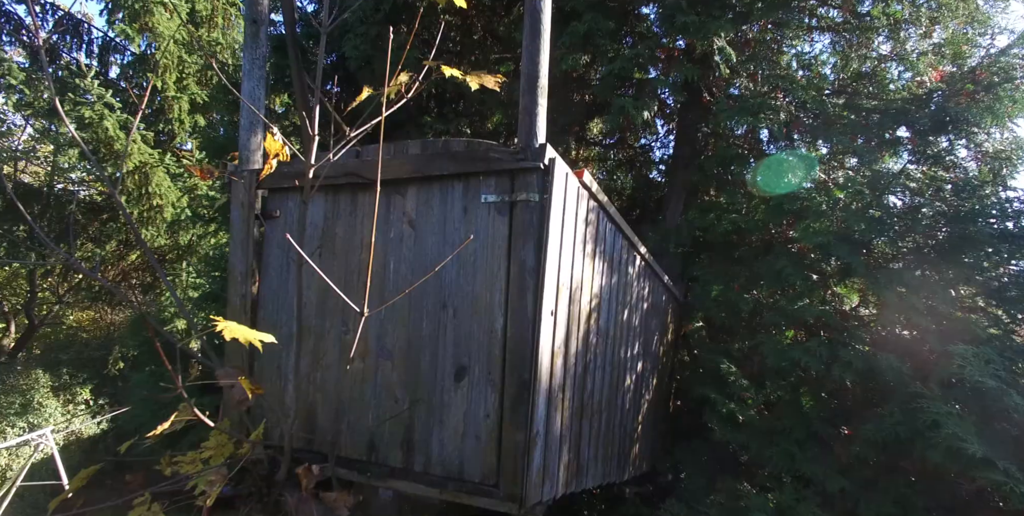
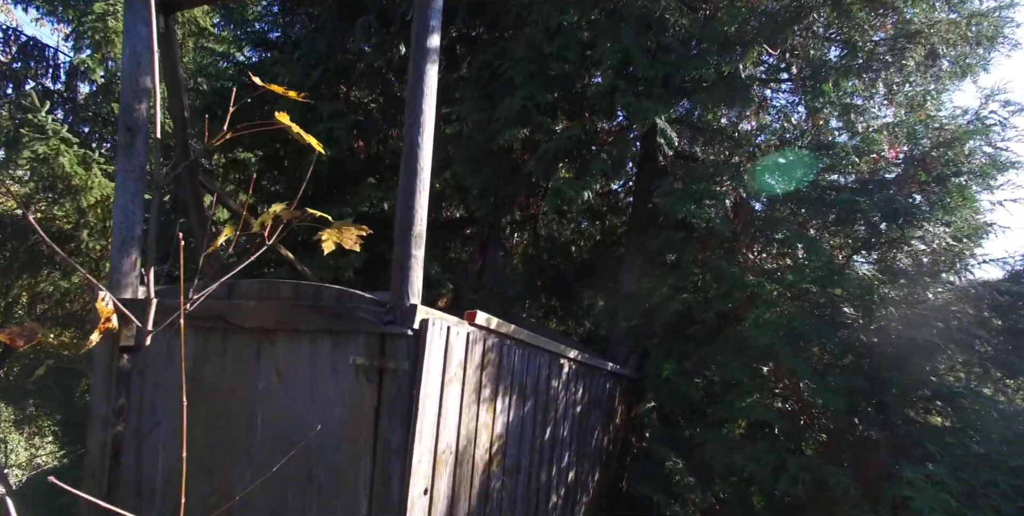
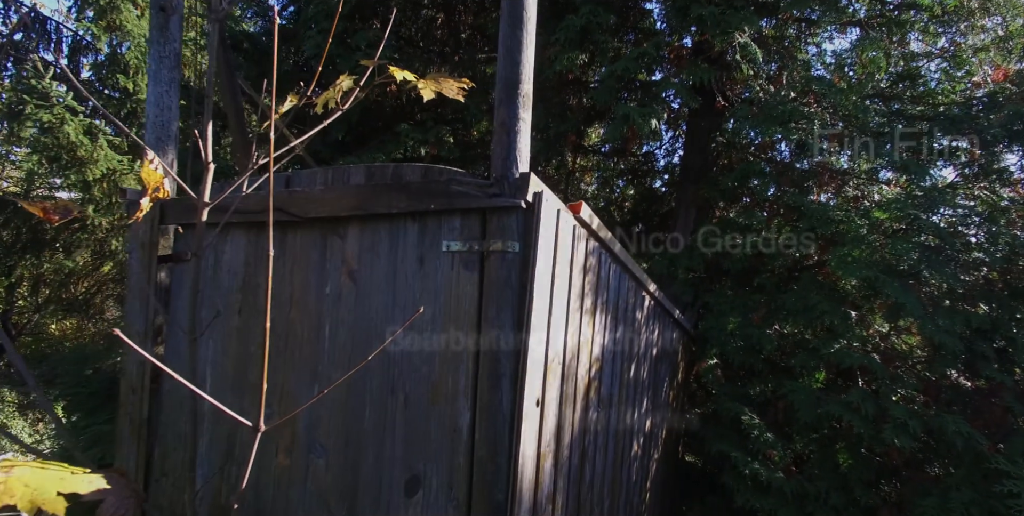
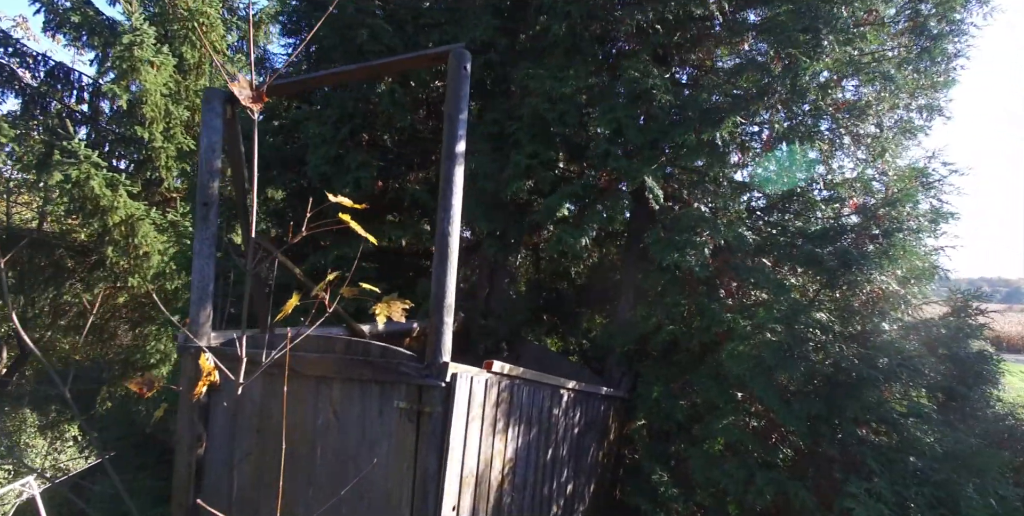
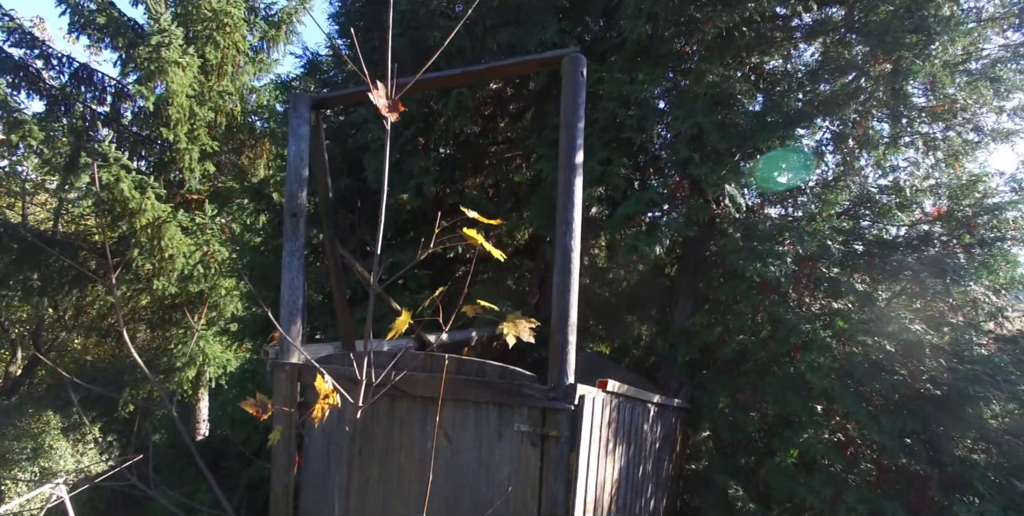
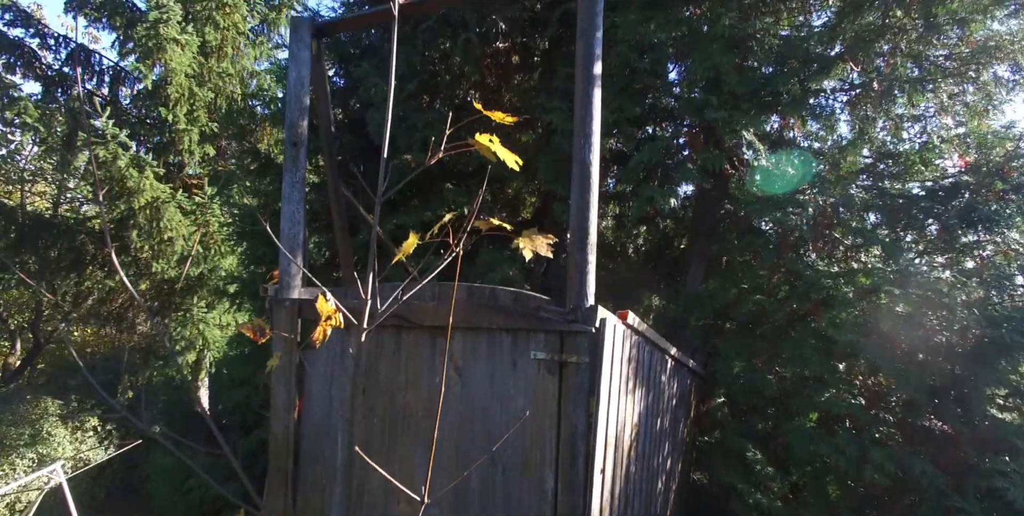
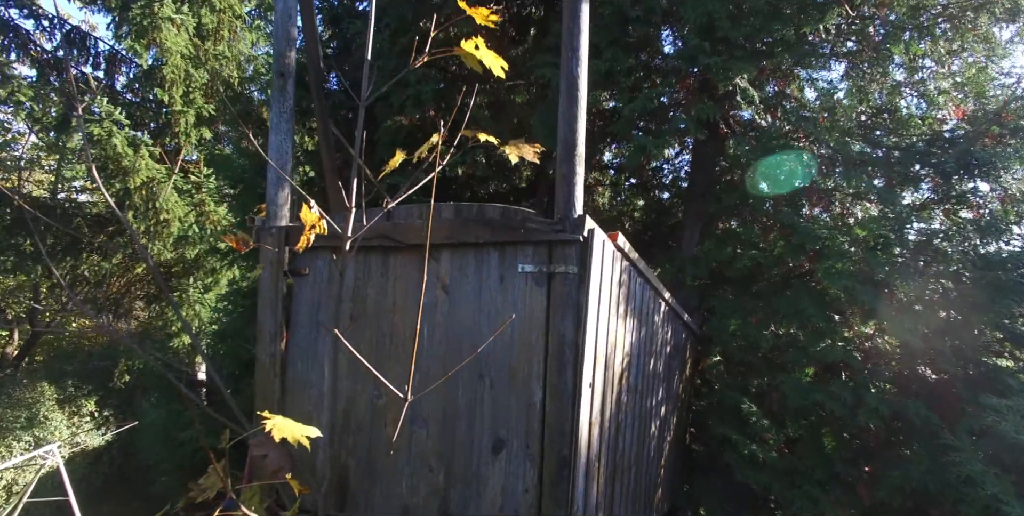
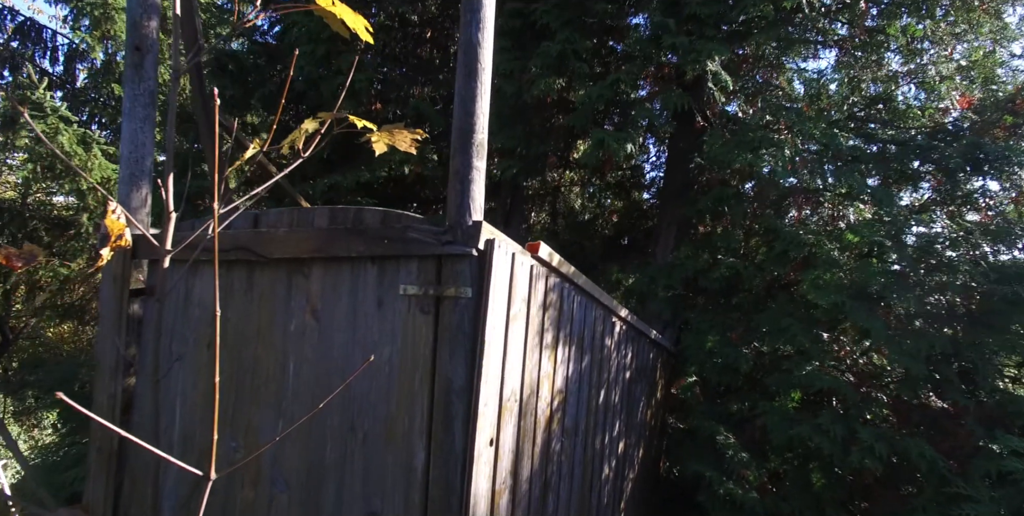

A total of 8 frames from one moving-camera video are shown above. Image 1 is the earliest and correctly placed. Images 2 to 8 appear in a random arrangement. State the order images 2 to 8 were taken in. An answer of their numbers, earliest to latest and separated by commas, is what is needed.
7, 6, 5, 4, 2, 8, 3
